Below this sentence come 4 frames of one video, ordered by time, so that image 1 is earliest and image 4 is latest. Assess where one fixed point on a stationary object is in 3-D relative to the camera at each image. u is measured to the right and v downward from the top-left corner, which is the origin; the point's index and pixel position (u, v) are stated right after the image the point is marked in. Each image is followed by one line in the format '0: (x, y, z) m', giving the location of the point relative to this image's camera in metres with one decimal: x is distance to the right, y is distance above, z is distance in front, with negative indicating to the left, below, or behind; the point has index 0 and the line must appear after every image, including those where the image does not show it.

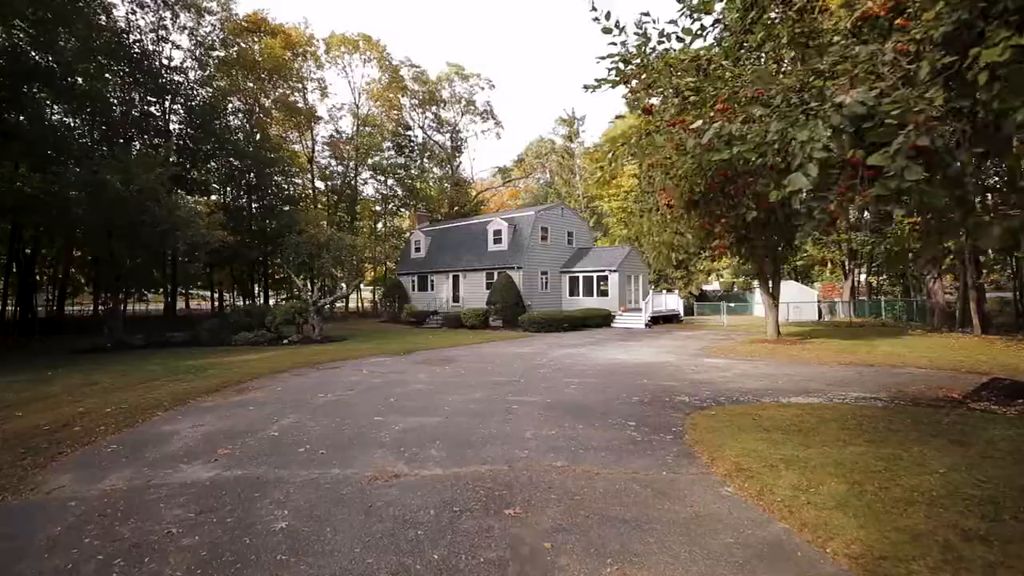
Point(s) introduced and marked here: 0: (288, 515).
0: (-1.7, -1.7, +3.9) m
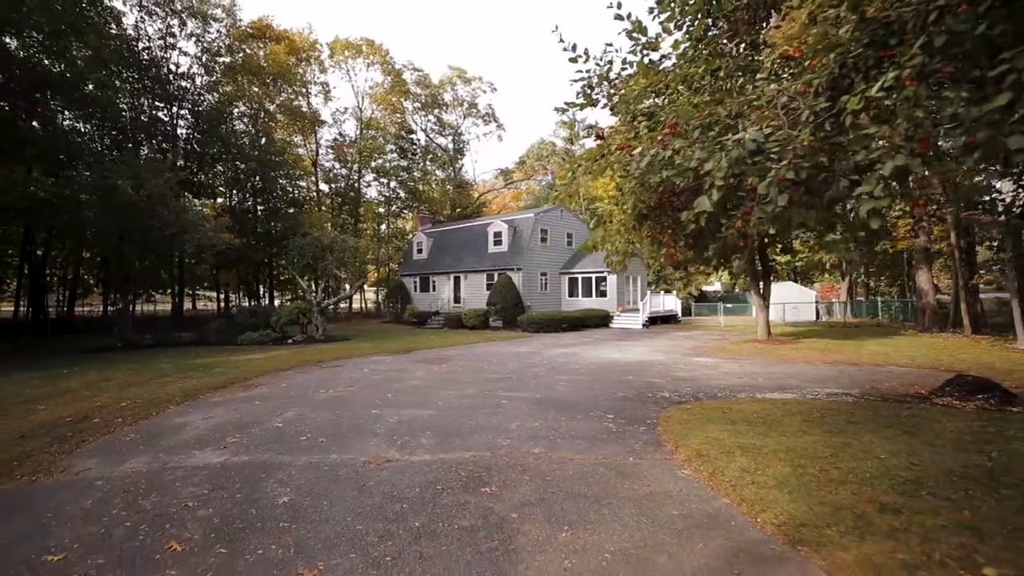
0: (-1.9, -1.7, +4.4) m
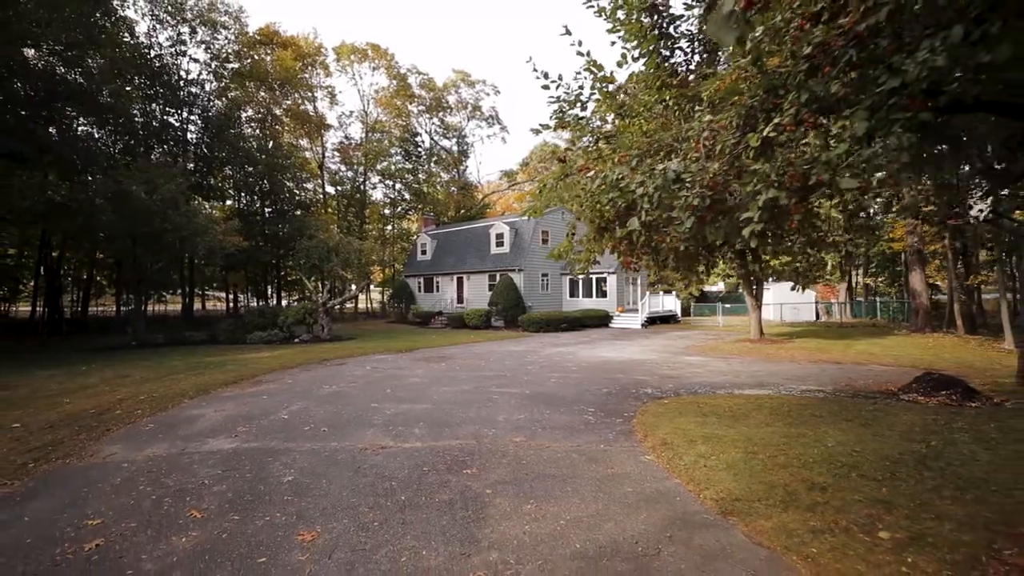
0: (-2.1, -1.8, +5.0) m
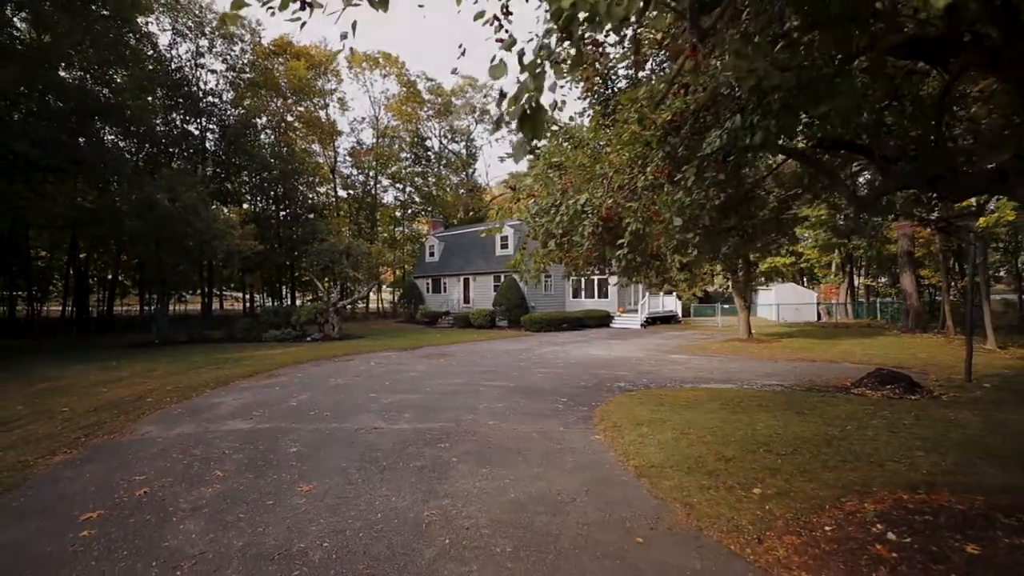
0: (-2.5, -1.8, +6.0) m
